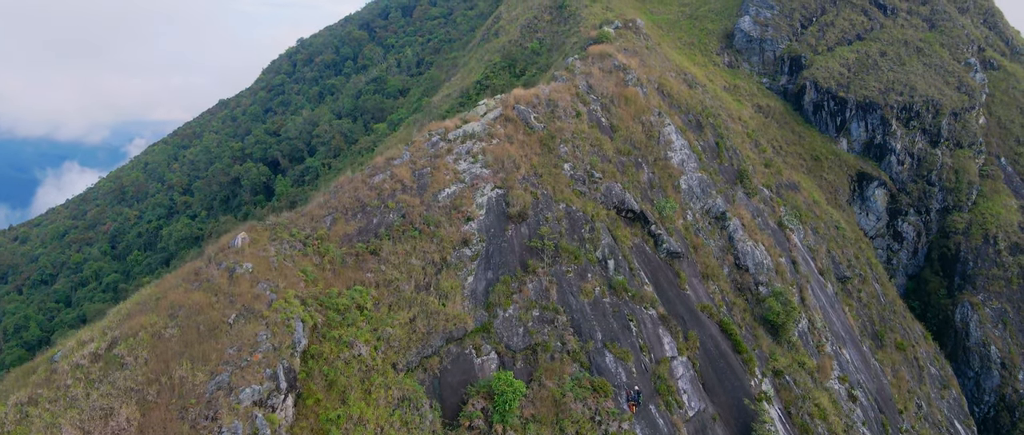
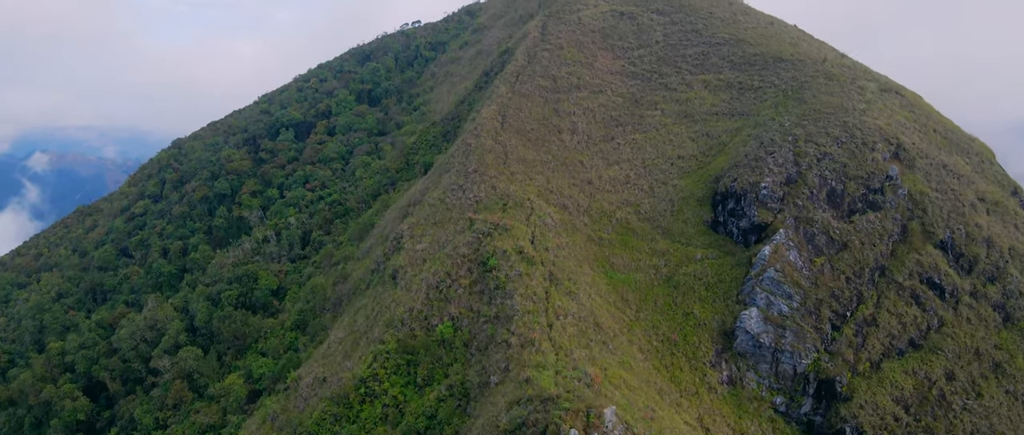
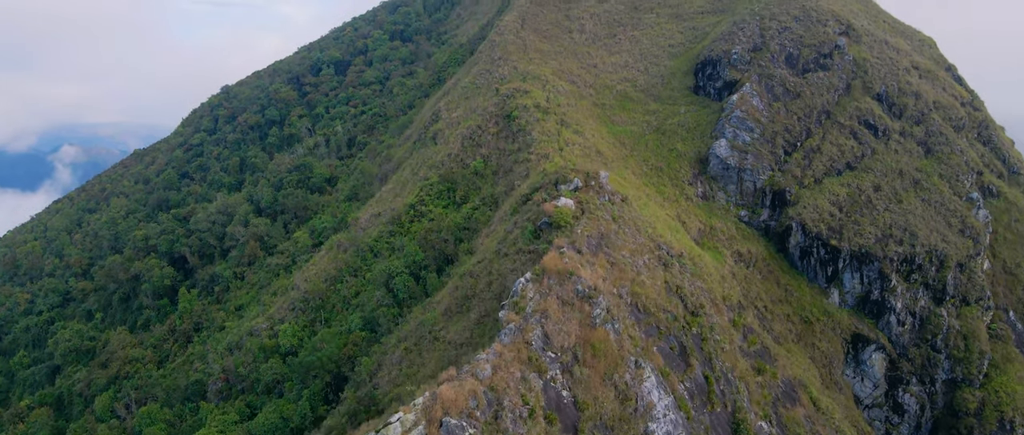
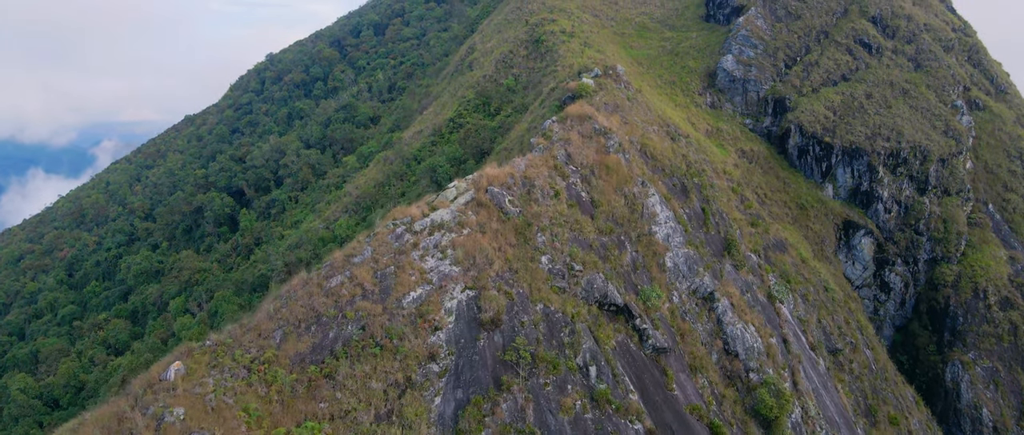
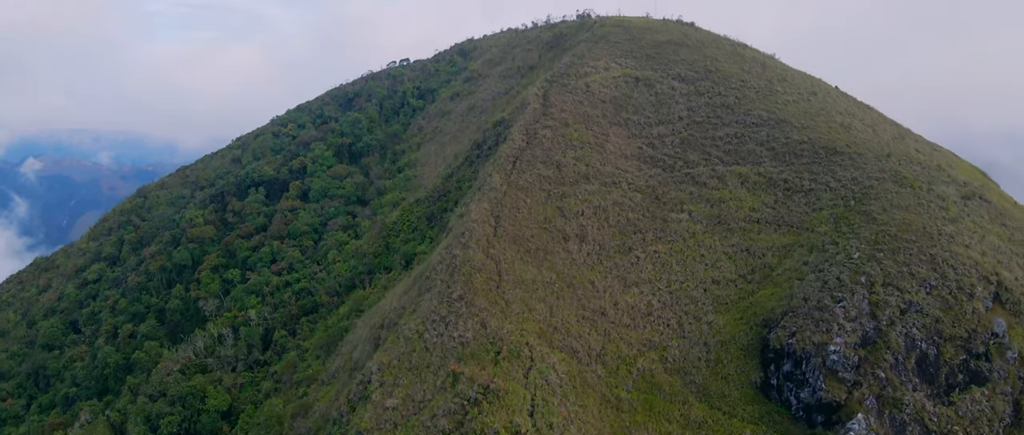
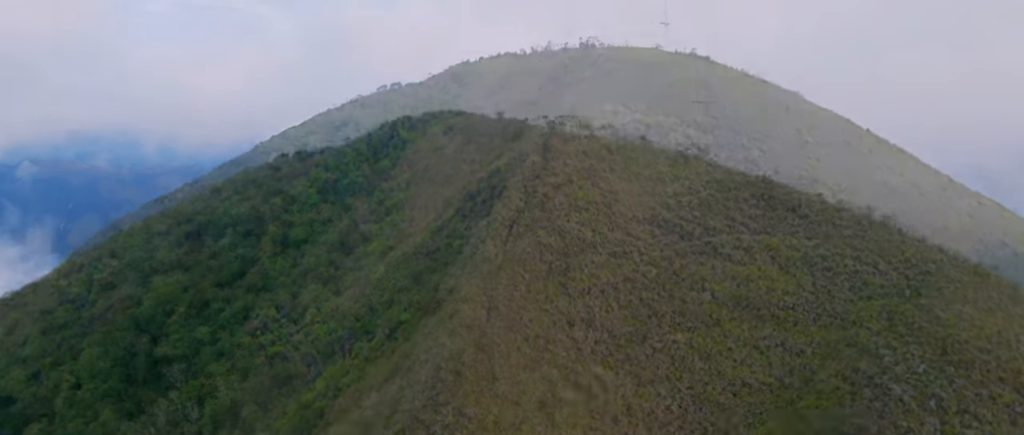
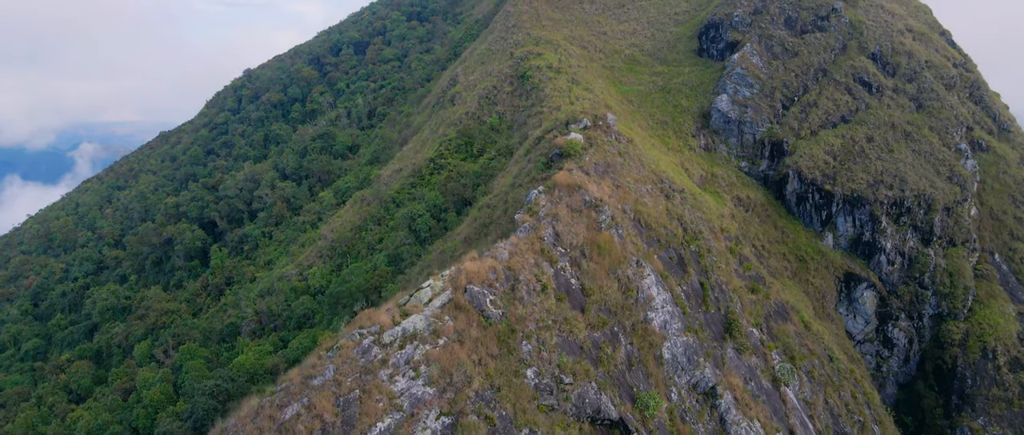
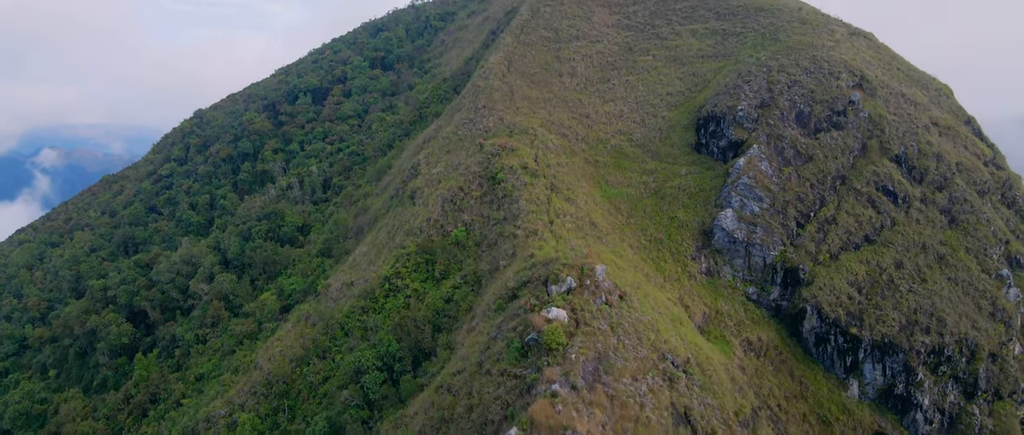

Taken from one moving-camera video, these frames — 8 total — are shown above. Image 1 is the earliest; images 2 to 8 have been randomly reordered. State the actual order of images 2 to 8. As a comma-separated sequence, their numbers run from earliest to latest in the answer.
4, 7, 3, 8, 2, 5, 6
